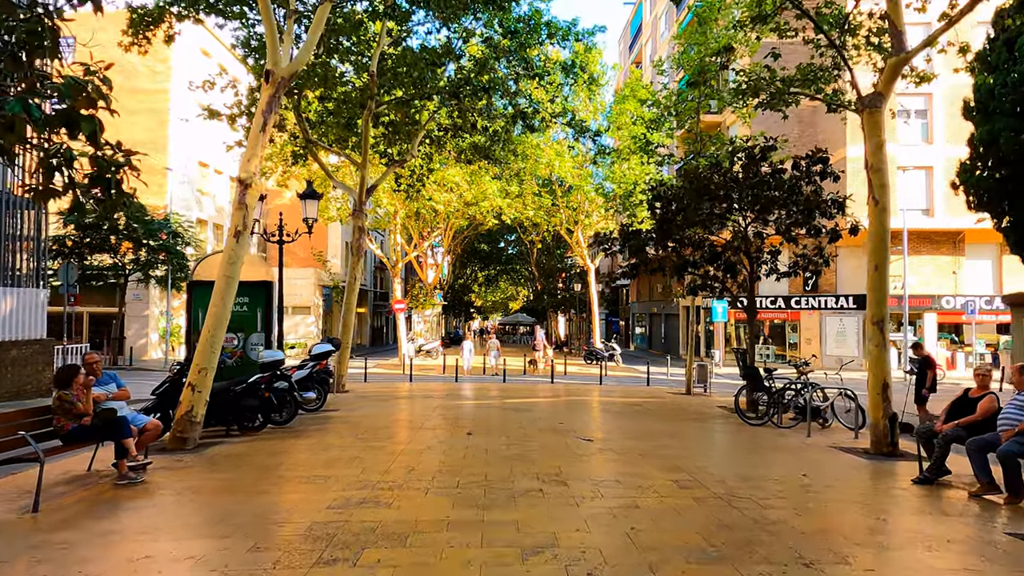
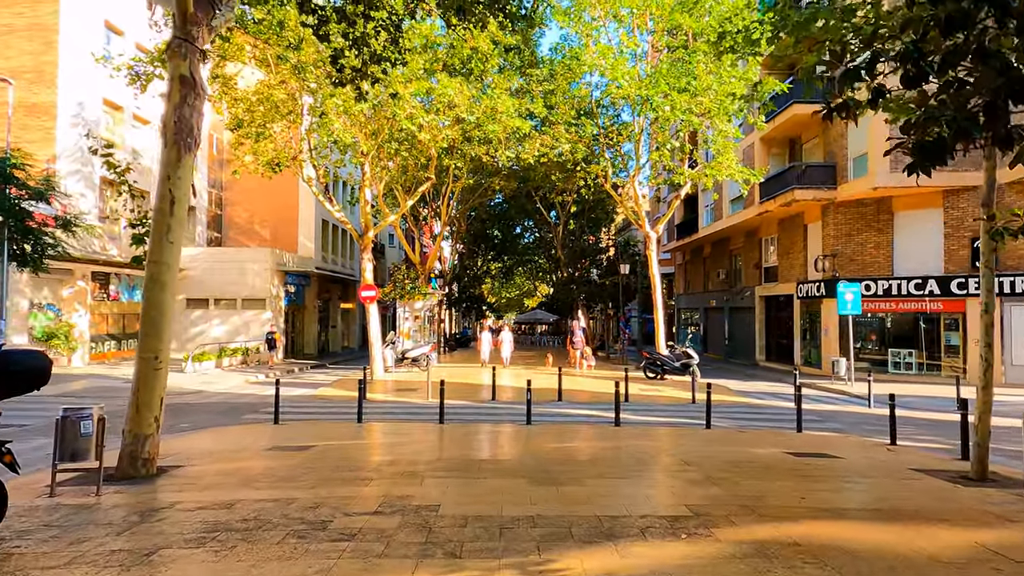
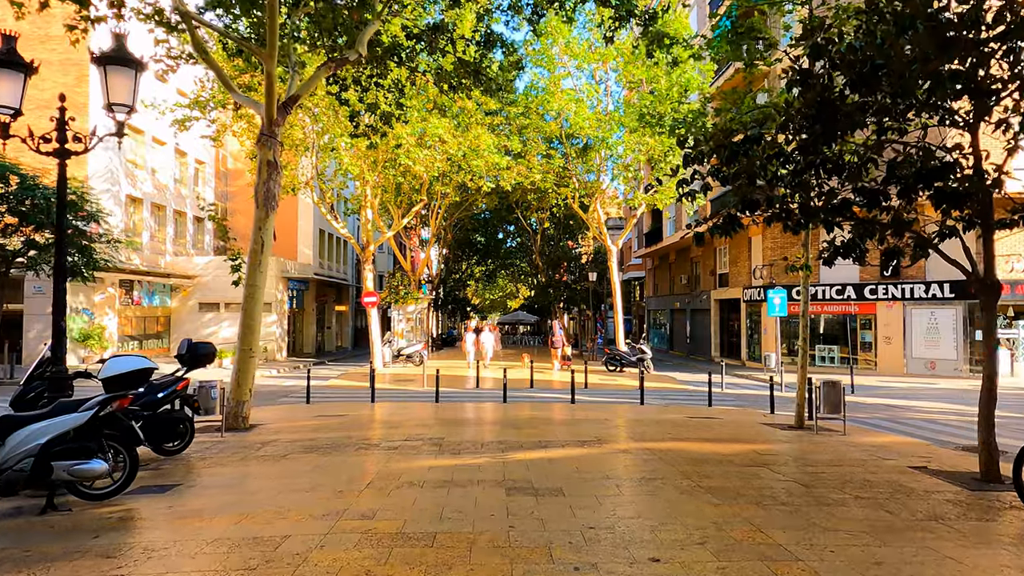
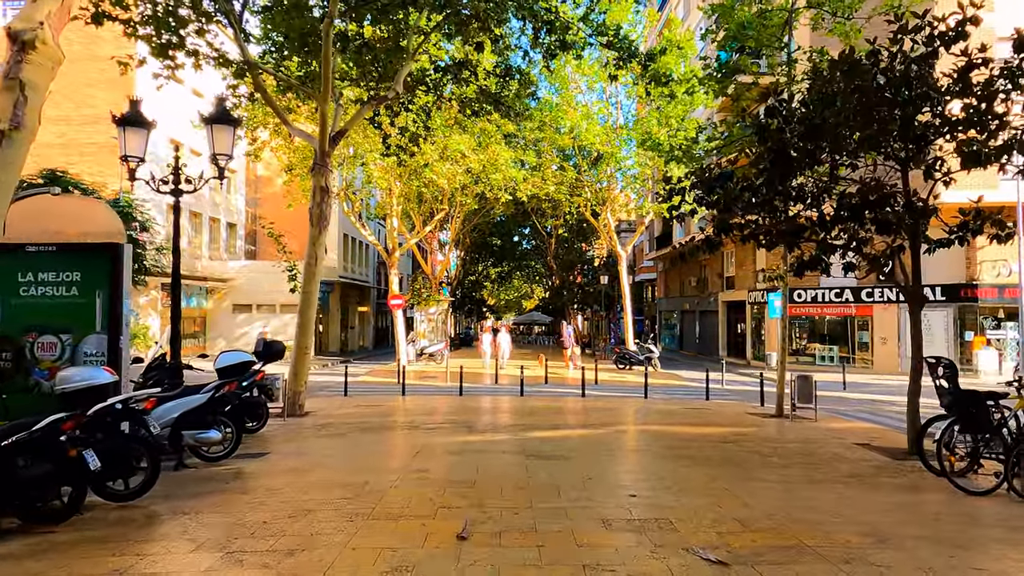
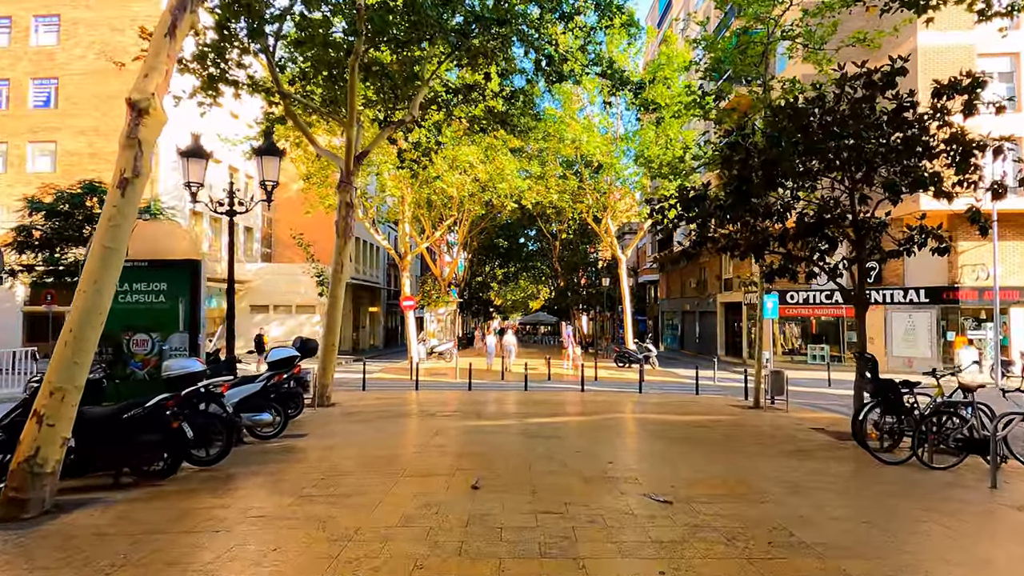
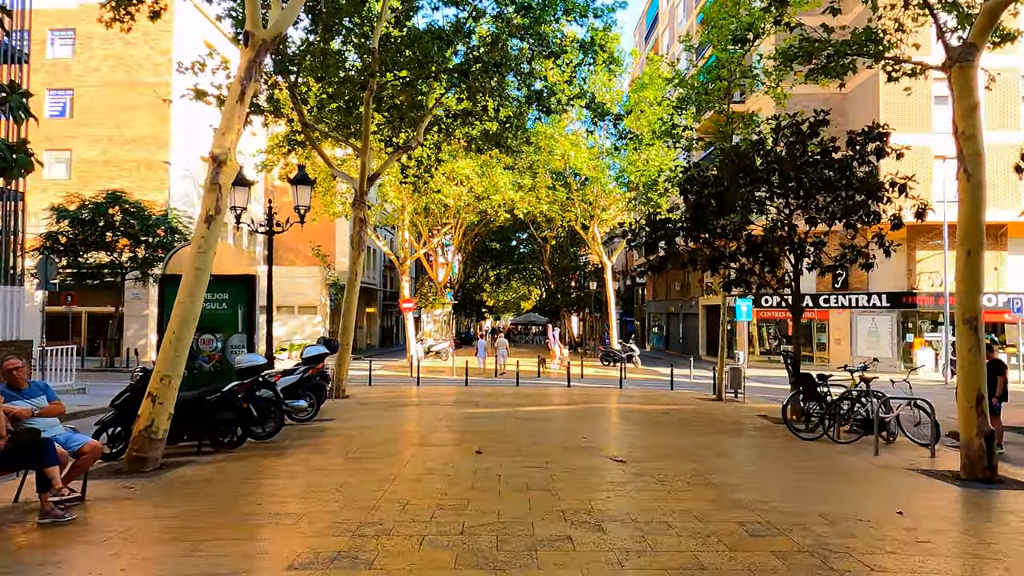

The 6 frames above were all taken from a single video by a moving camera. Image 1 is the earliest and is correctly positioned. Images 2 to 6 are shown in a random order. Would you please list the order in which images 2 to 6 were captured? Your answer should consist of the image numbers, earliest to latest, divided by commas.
6, 5, 4, 3, 2
